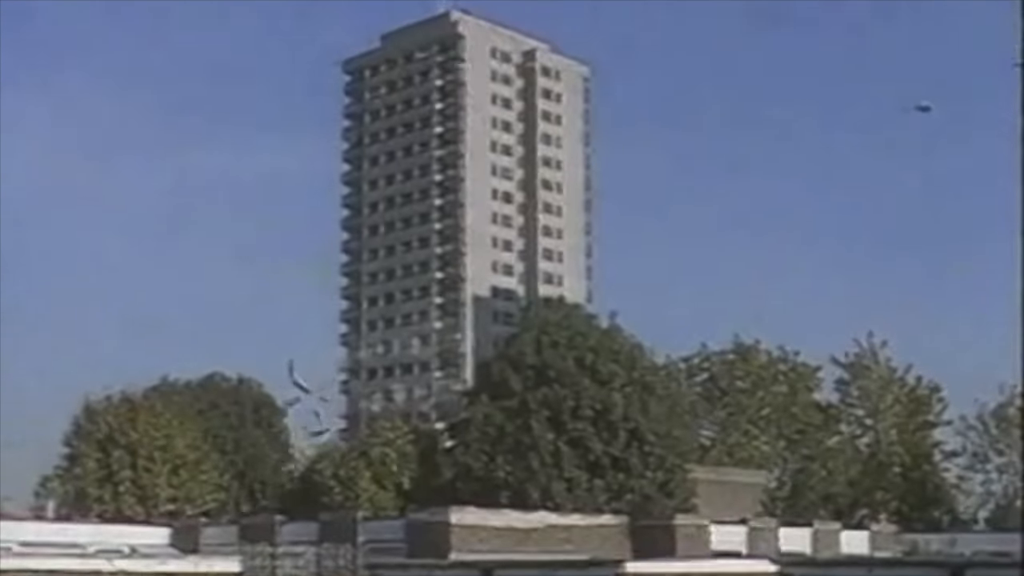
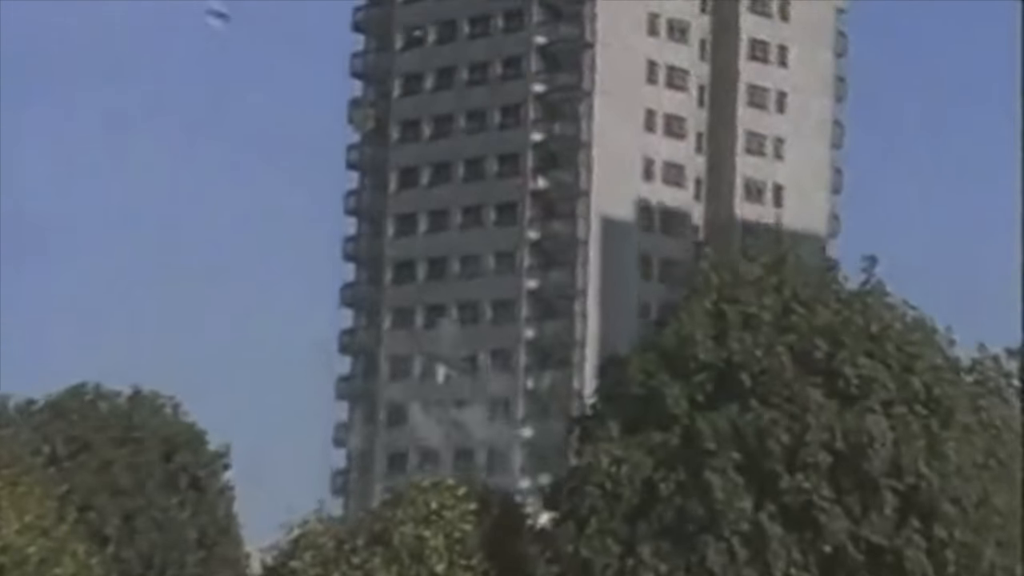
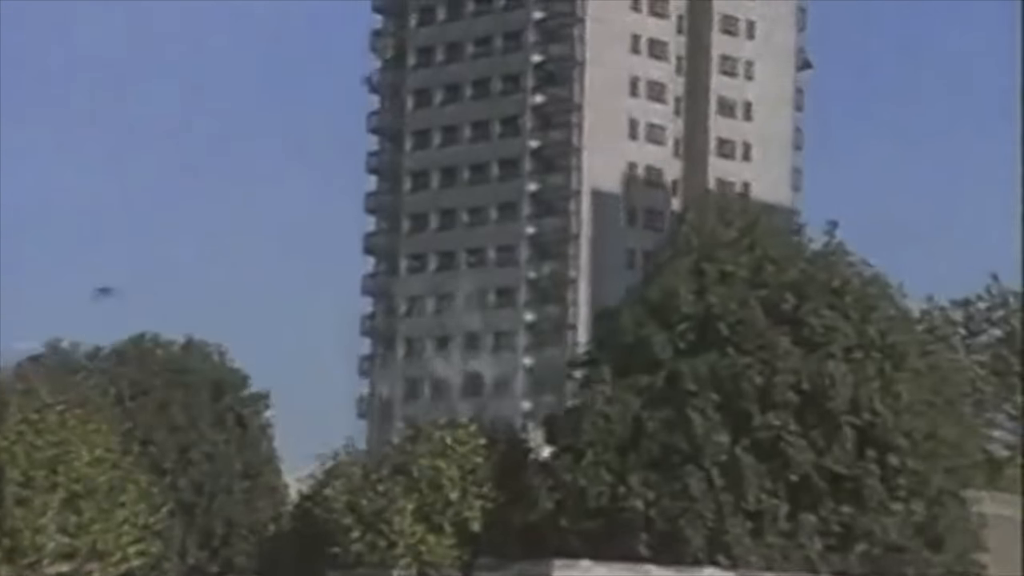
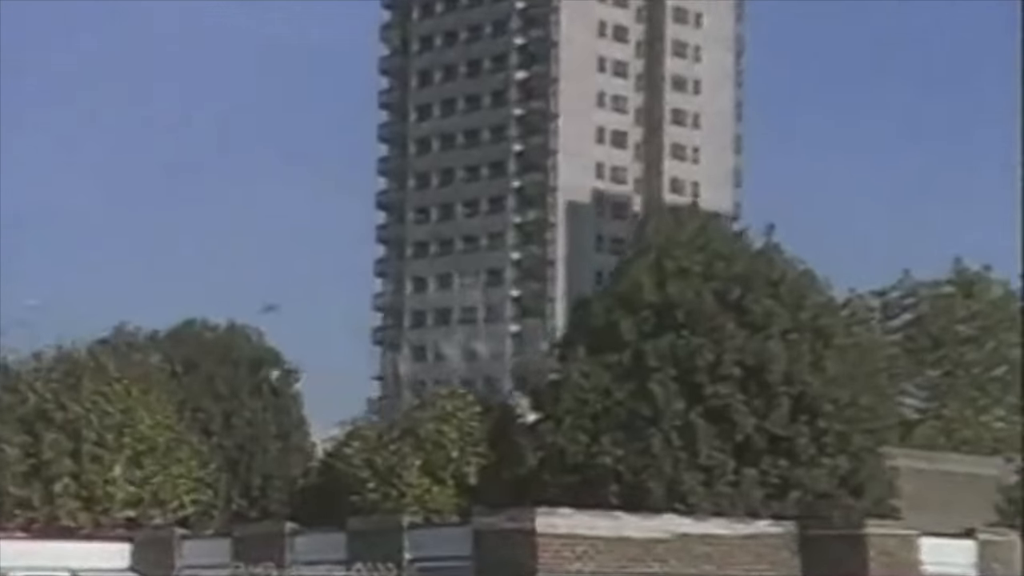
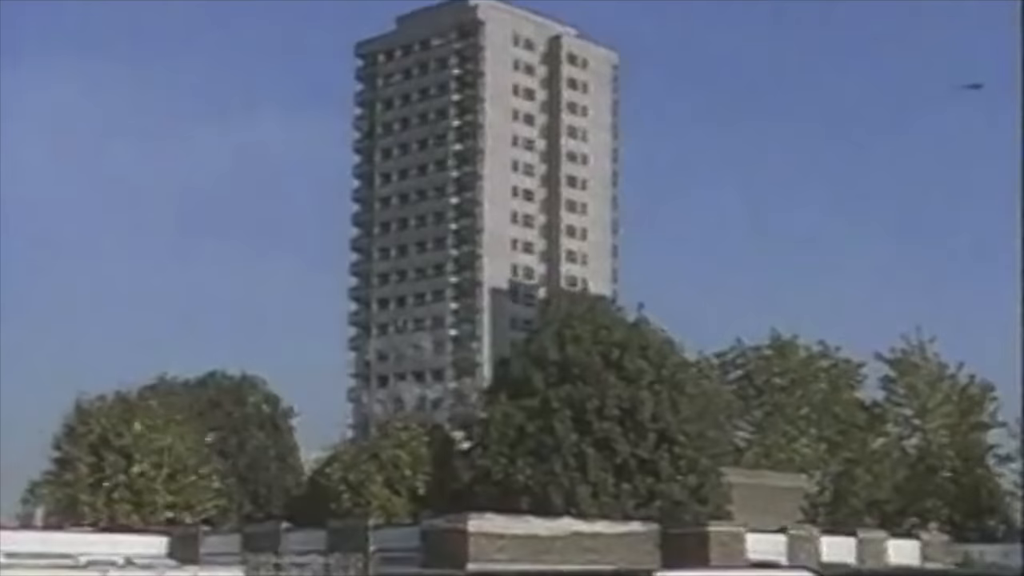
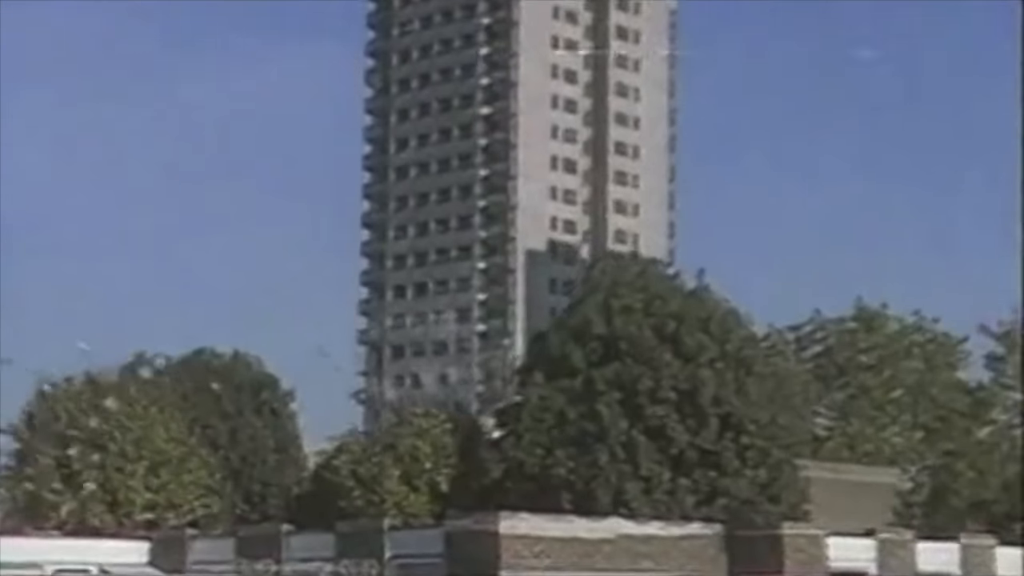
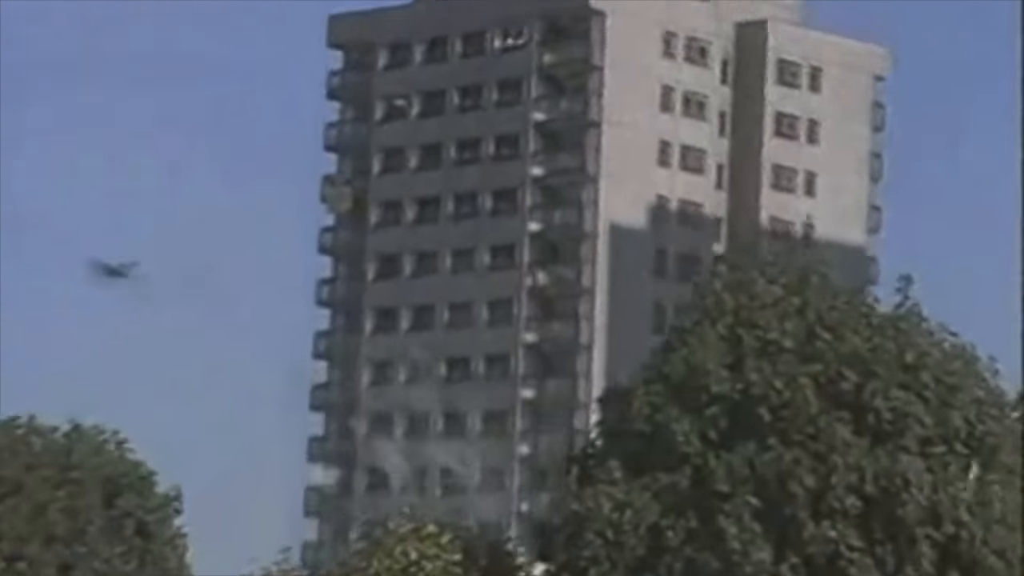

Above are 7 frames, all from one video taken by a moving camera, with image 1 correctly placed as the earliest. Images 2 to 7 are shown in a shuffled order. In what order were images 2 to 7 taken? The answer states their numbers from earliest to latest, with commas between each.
5, 6, 4, 3, 2, 7
